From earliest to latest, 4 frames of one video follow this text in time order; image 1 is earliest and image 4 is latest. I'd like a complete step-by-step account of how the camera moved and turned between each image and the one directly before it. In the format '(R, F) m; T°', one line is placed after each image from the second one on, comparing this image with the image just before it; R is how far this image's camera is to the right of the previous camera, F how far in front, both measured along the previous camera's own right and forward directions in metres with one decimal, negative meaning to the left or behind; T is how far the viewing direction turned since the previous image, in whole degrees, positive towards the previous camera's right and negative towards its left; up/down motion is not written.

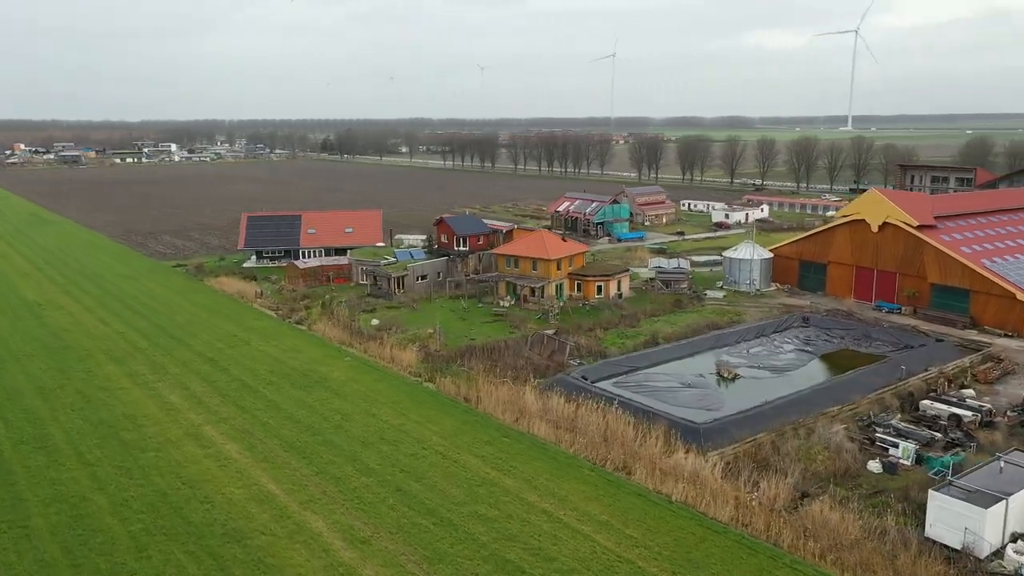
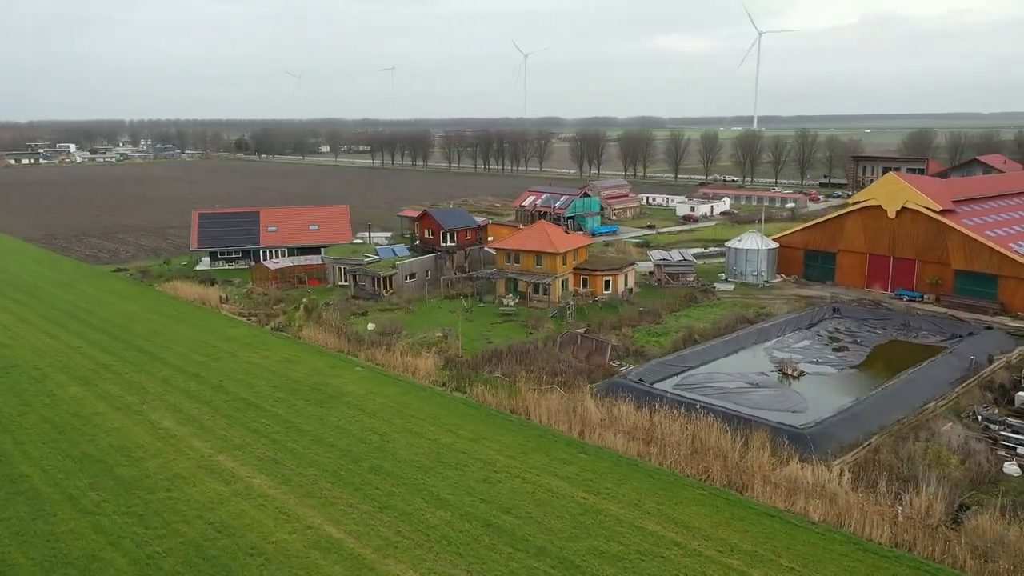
(-2.7, +2.3) m; +6°
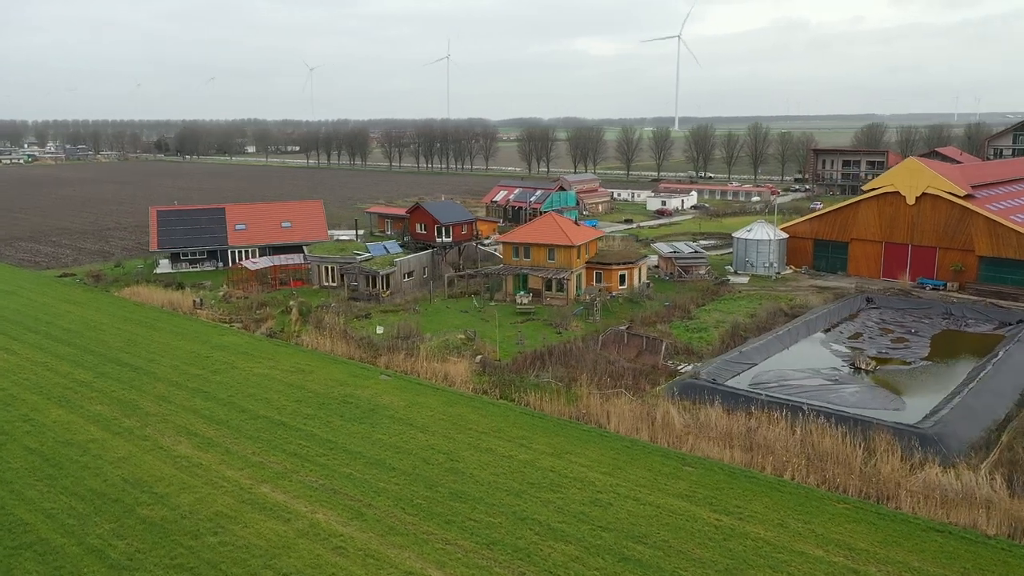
(-2.5, +1.9) m; +5°
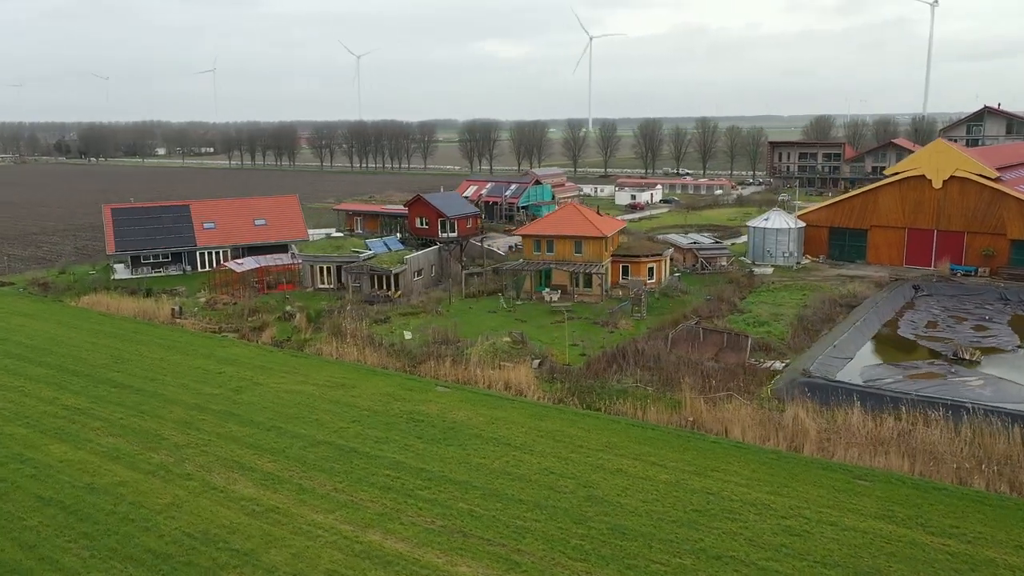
(-2.9, +2.2) m; +6°
